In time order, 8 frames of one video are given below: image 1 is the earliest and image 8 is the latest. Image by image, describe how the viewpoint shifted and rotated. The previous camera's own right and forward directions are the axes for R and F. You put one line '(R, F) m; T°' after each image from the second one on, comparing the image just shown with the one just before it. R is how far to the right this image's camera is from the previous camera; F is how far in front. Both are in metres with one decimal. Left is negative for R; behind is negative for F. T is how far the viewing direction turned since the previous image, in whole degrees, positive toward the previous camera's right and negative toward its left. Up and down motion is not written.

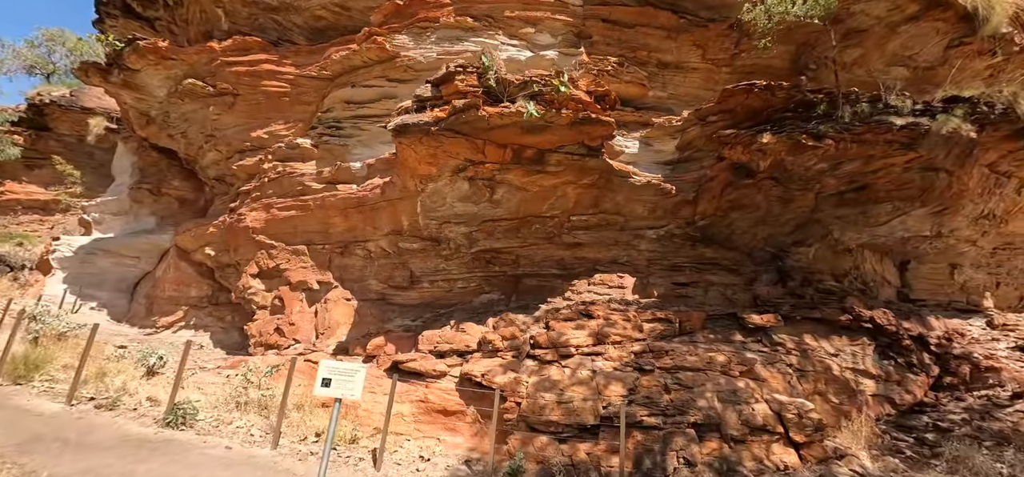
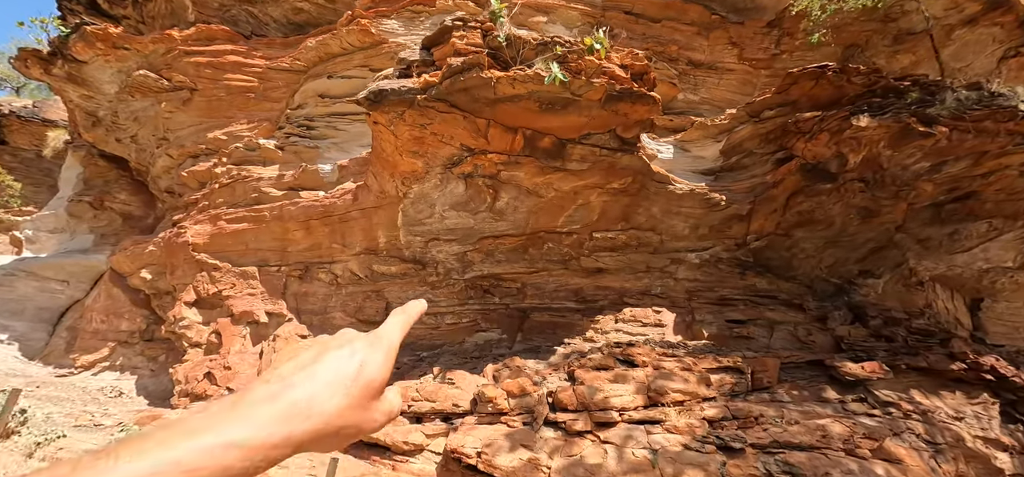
(-0.1, +1.7) m; +1°
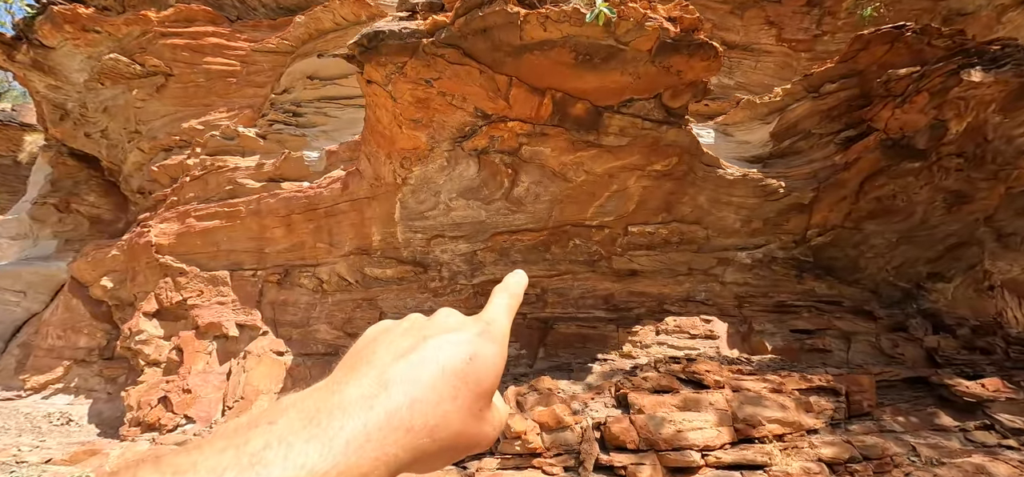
(-0.2, +1.0) m; 0°
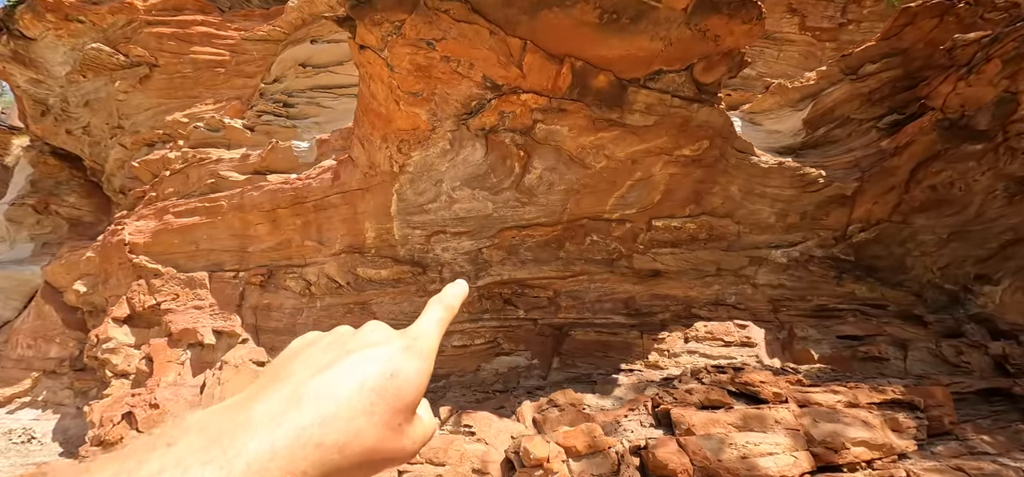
(-0.1, +0.5) m; 0°
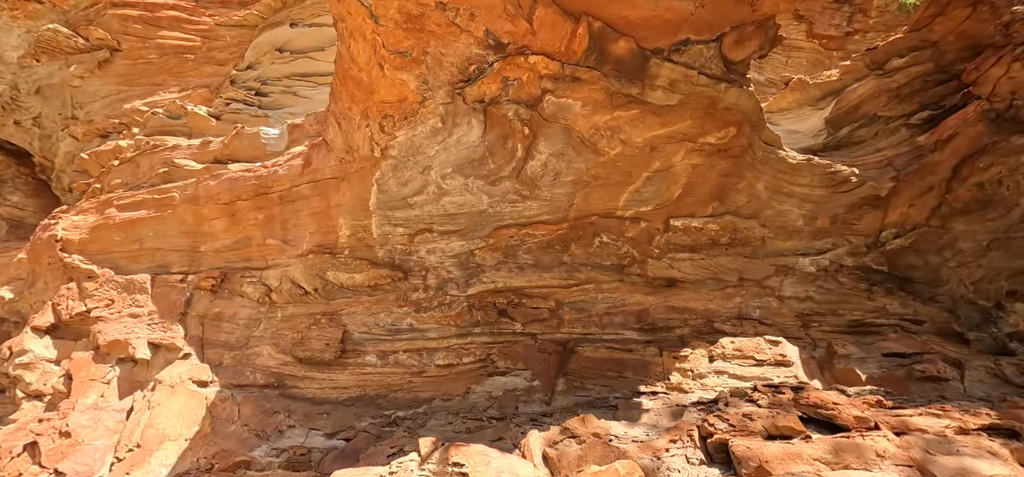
(-0.1, +0.6) m; +2°
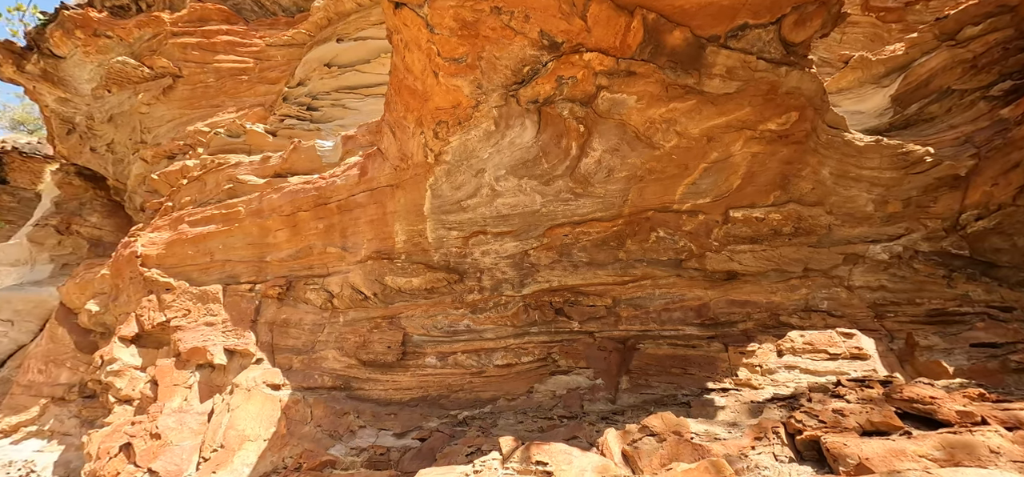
(-0.1, 0.0) m; -5°
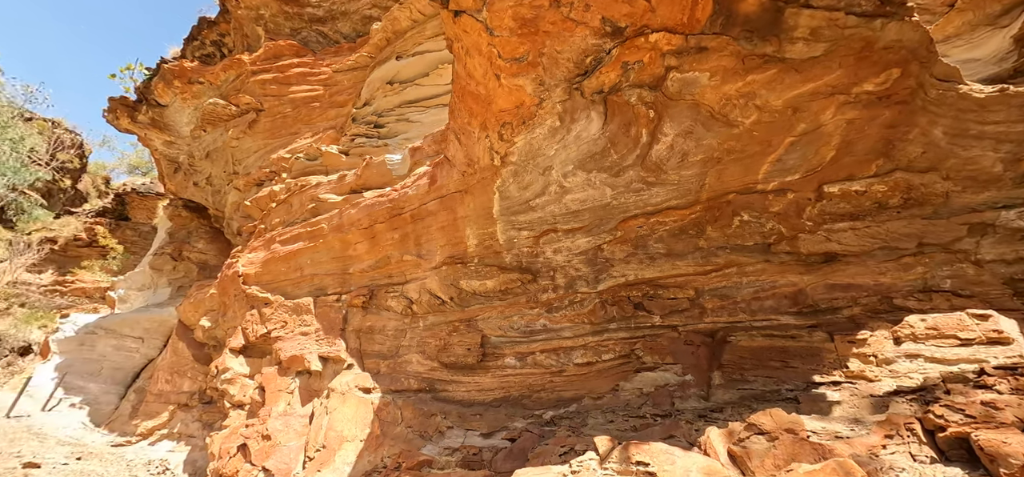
(0.0, +0.1) m; -8°
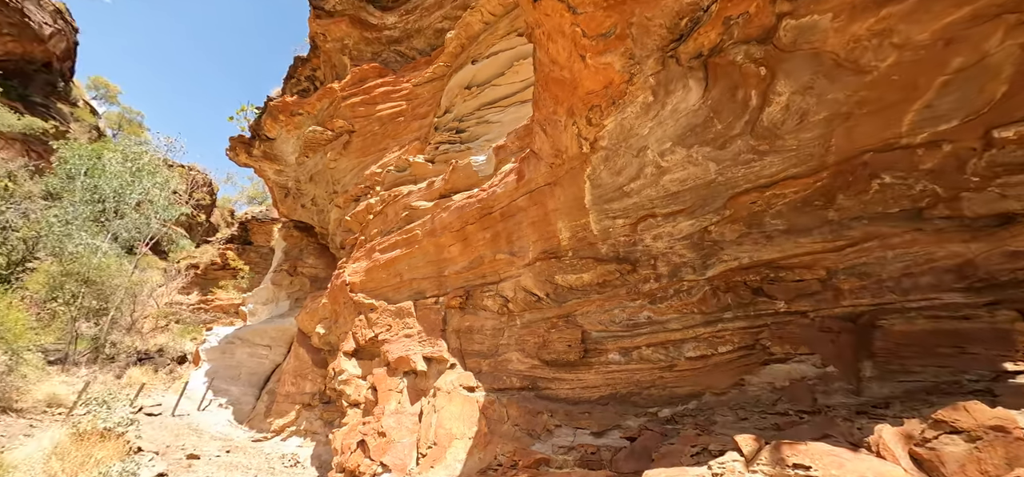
(-0.1, +0.2) m; -10°
